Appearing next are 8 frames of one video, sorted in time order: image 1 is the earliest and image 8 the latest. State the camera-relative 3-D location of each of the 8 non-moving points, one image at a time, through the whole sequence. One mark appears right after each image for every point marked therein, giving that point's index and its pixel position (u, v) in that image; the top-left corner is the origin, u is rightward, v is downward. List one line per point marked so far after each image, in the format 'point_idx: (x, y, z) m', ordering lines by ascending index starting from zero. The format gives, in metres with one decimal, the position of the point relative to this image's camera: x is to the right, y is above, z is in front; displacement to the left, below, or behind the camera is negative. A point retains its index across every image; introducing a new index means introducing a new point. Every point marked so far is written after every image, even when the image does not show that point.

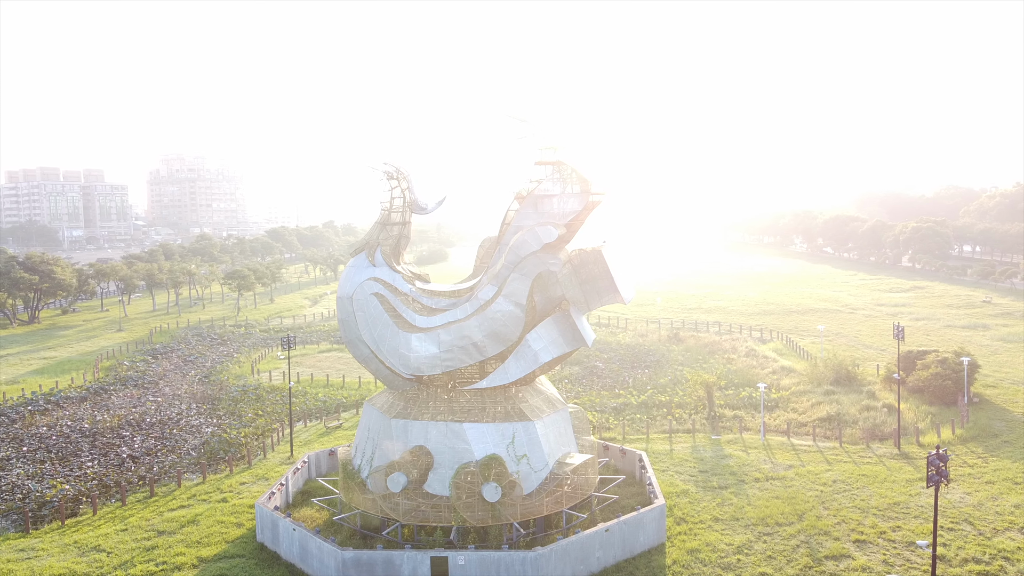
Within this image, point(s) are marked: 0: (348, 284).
0: (-3.4, +0.1, +14.0) m
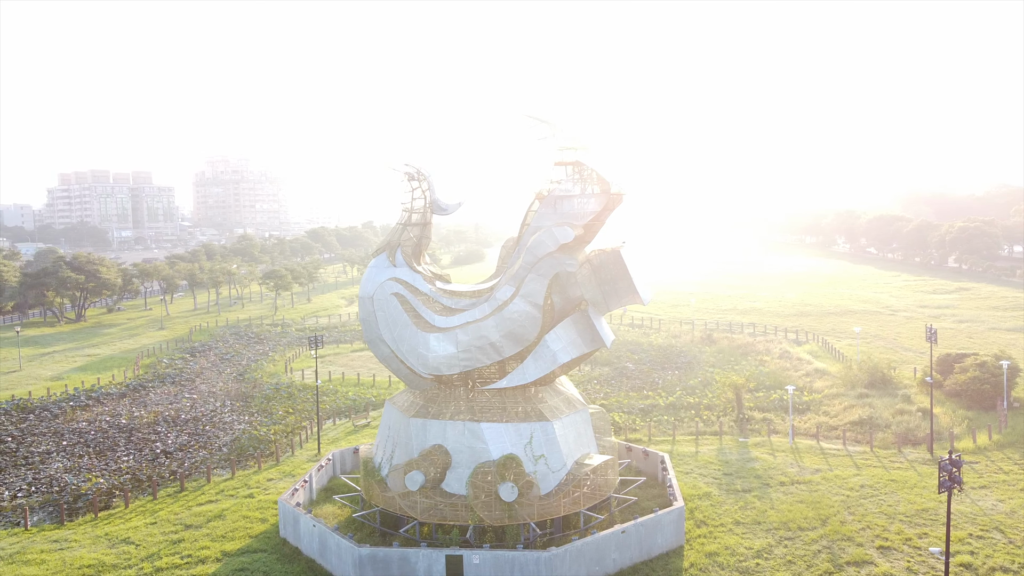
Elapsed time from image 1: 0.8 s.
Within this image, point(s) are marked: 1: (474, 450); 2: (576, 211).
0: (-3.0, +0.1, +14.2) m
1: (-0.8, -3.1, +13.0) m
2: (+1.4, +1.5, +13.4) m
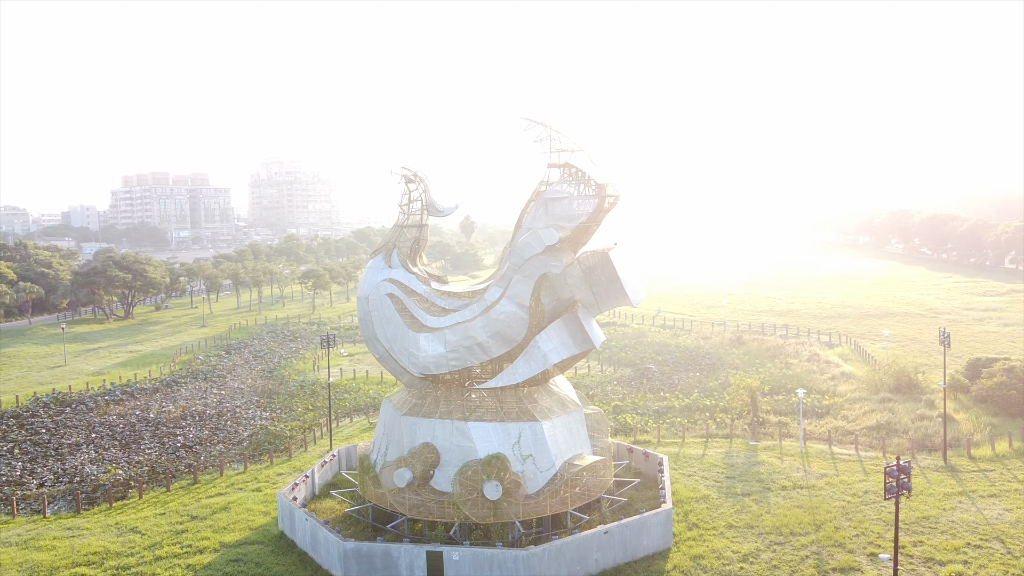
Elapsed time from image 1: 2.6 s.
0: (-3.1, +0.1, +14.4) m
1: (-1.0, -3.1, +13.2) m
2: (+1.2, +1.5, +13.4) m
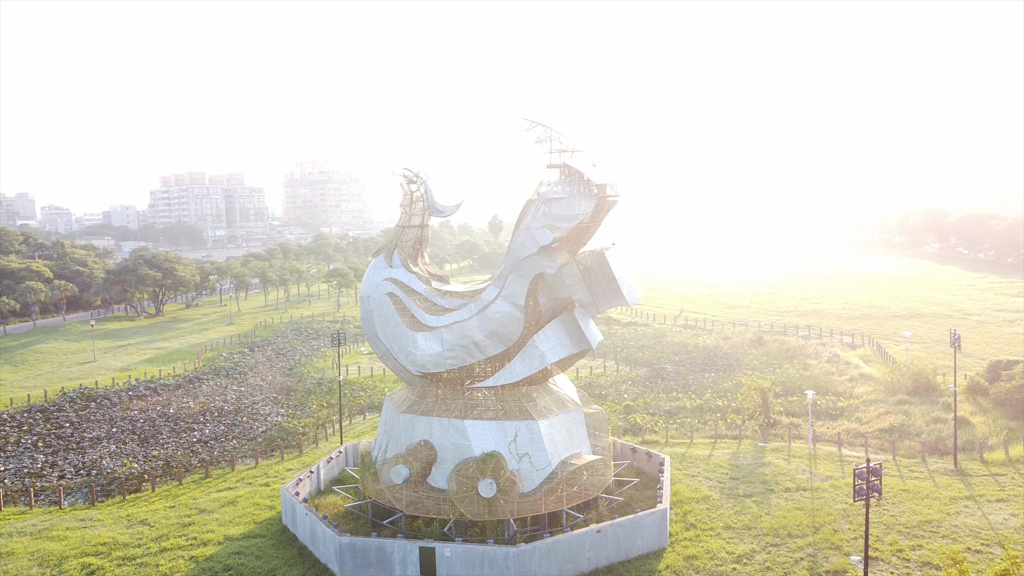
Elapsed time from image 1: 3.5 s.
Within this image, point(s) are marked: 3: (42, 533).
0: (-3.2, +0.1, +14.7) m
1: (-1.1, -3.1, +13.3) m
2: (+1.1, +1.5, +13.5) m
3: (-10.0, -5.2, +14.4) m
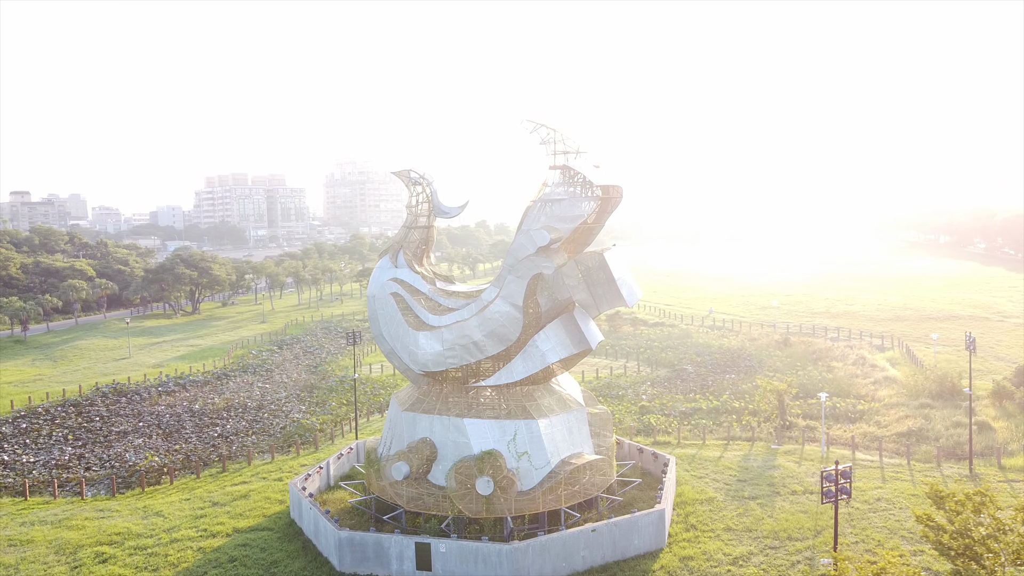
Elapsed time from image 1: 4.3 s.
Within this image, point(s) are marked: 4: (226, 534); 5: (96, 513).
0: (-3.1, +0.1, +14.9) m
1: (-1.1, -3.1, +13.5) m
2: (+1.2, +1.5, +13.6) m
3: (-10.0, -5.2, +15.0) m
4: (-5.9, -5.1, +14.0) m
5: (-9.7, -5.2, +15.8) m
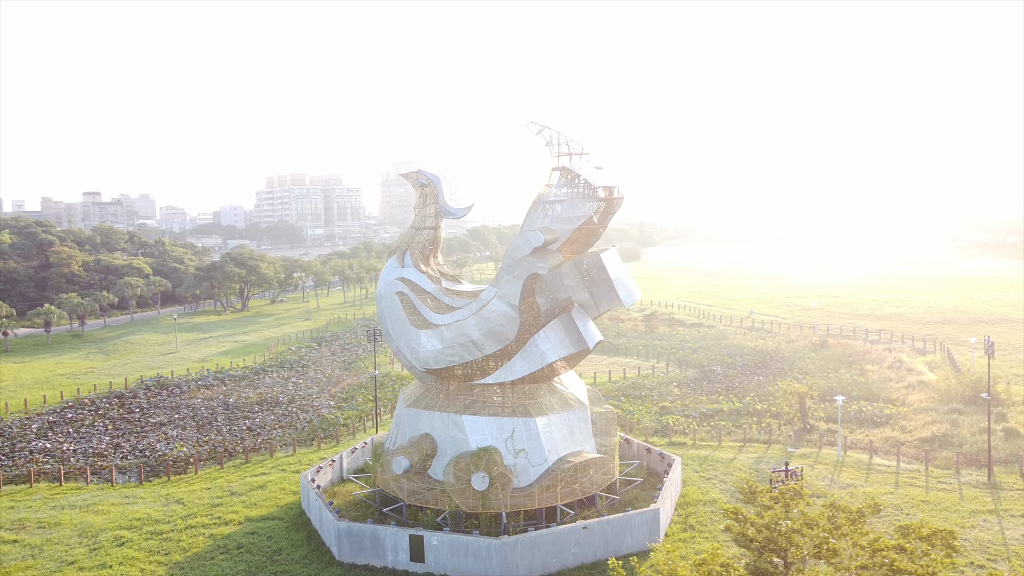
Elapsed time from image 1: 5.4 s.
0: (-3.0, +0.1, +15.4) m
1: (-1.1, -3.1, +13.8) m
2: (+1.1, +1.5, +13.8) m
3: (-9.9, -5.1, +15.9) m
4: (-5.9, -5.1, +14.6) m
5: (-9.6, -5.2, +16.6) m
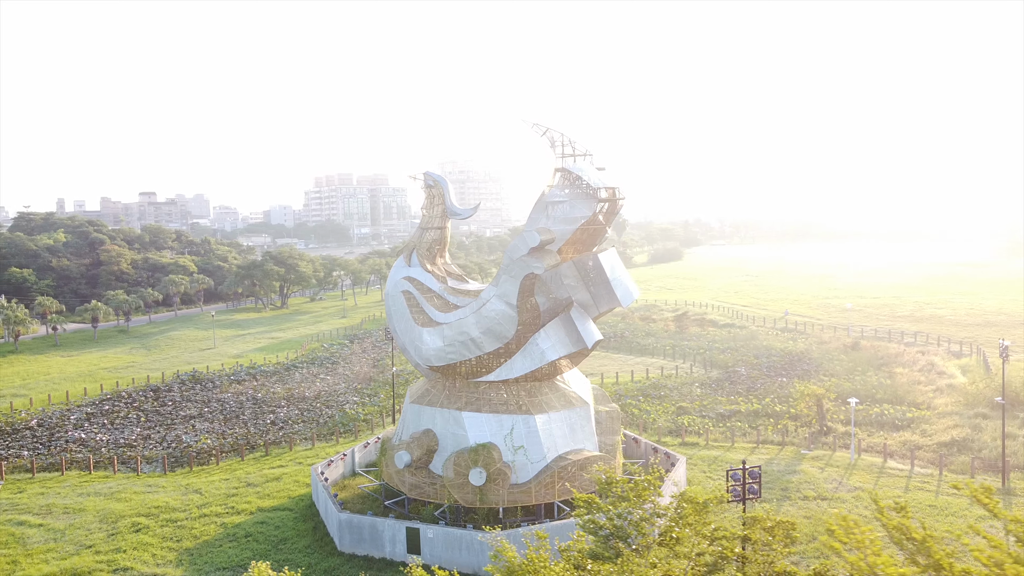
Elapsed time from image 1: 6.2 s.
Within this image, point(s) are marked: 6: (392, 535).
0: (-2.9, +0.1, +15.8) m
1: (-1.1, -3.1, +14.2) m
2: (+1.2, +1.5, +14.0) m
3: (-9.8, -5.1, +16.7) m
4: (-5.9, -5.0, +15.2) m
5: (-9.5, -5.1, +17.4) m
6: (-2.2, -4.6, +12.6) m
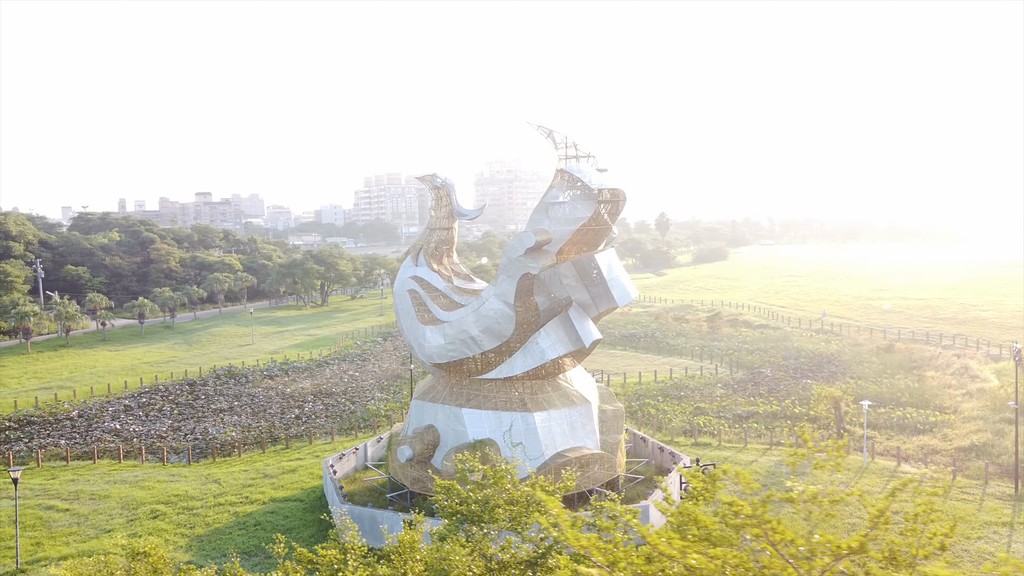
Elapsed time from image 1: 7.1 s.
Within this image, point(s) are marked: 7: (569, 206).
0: (-2.8, +0.1, +16.3) m
1: (-1.1, -3.1, +14.5) m
2: (+1.2, +1.5, +14.2) m
3: (-9.7, -5.0, +17.5) m
4: (-5.9, -5.0, +15.9) m
5: (-9.3, -5.1, +18.3) m
6: (-2.3, -4.6, +13.0) m
7: (+1.2, +1.7, +14.3) m
